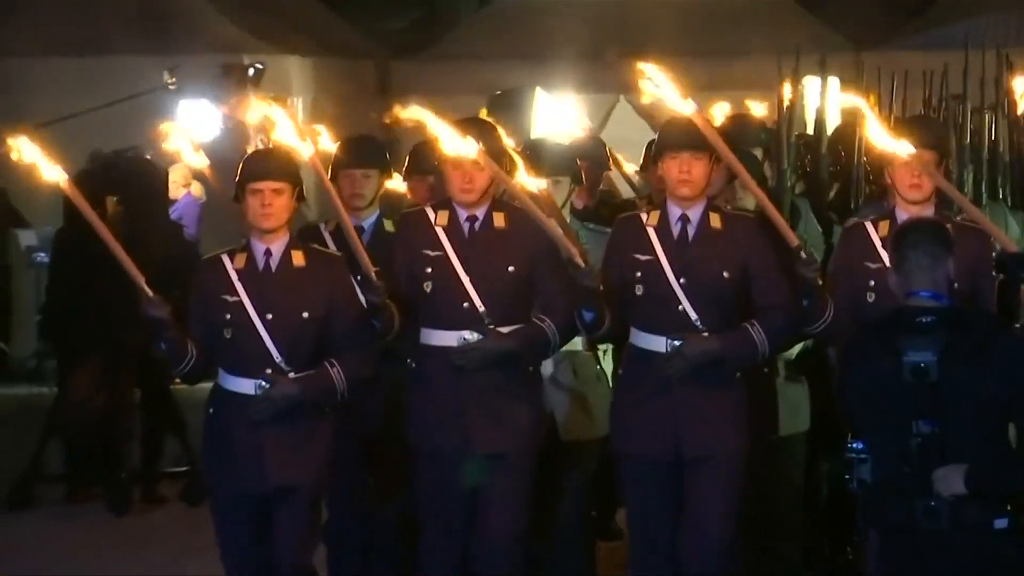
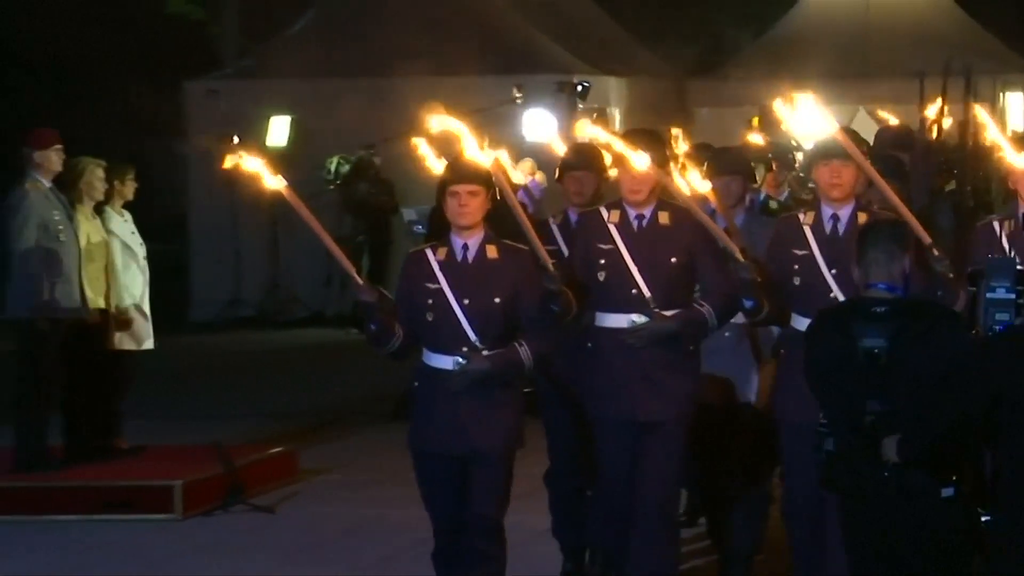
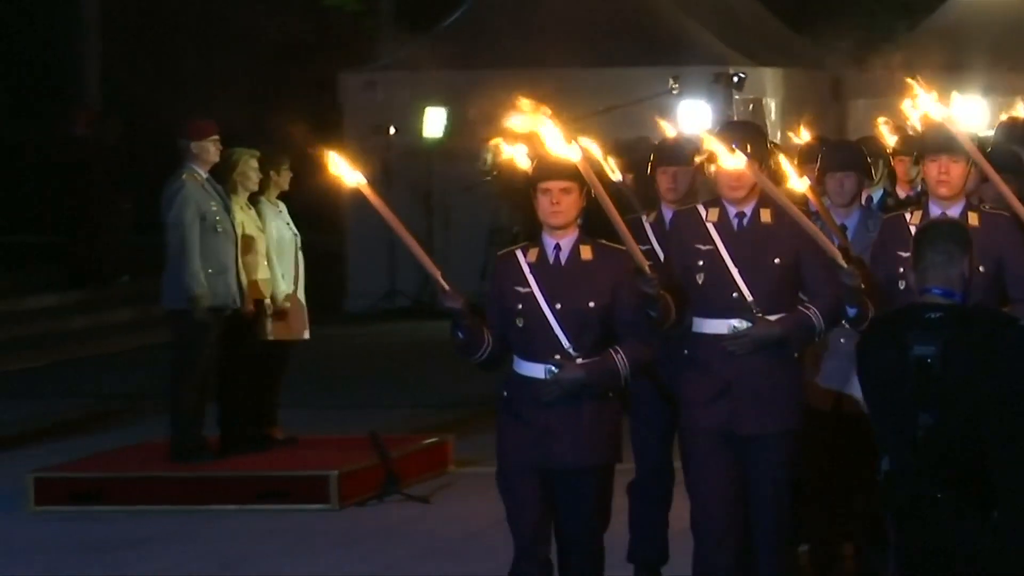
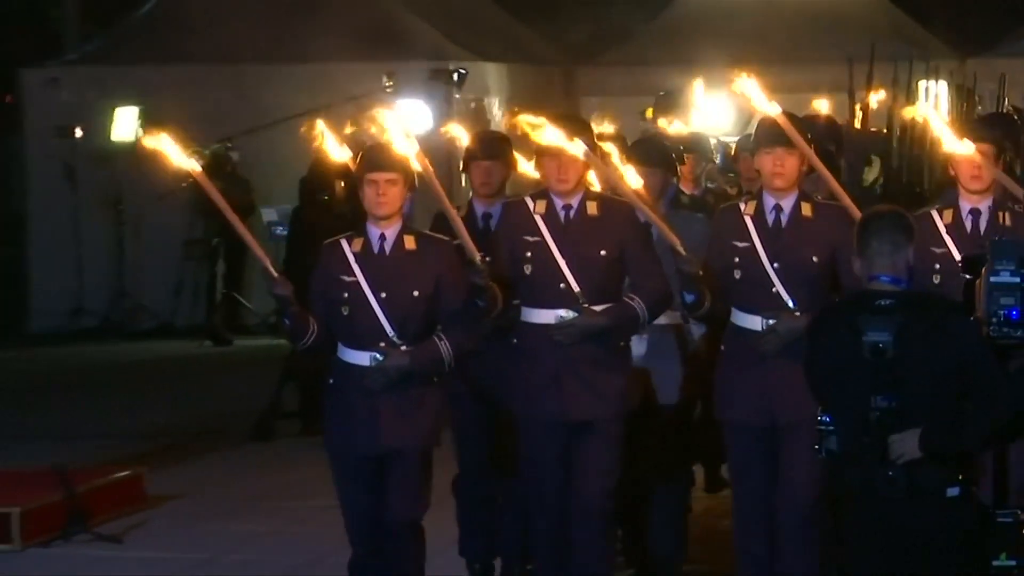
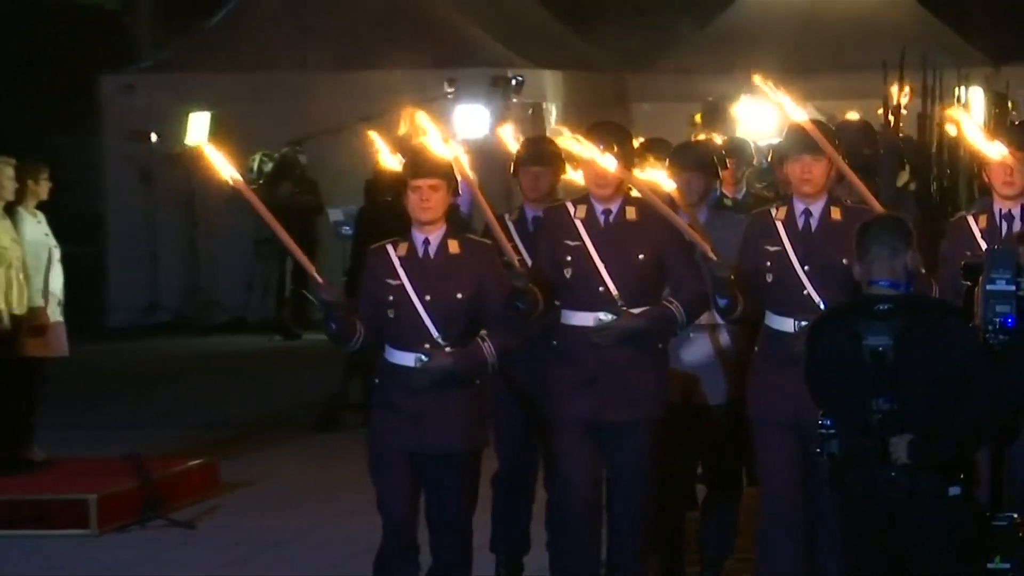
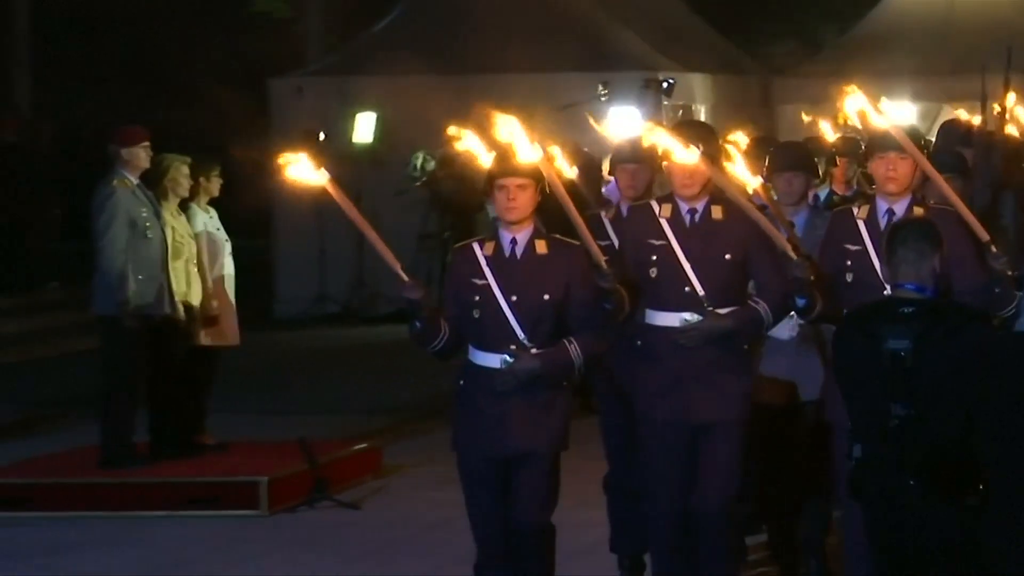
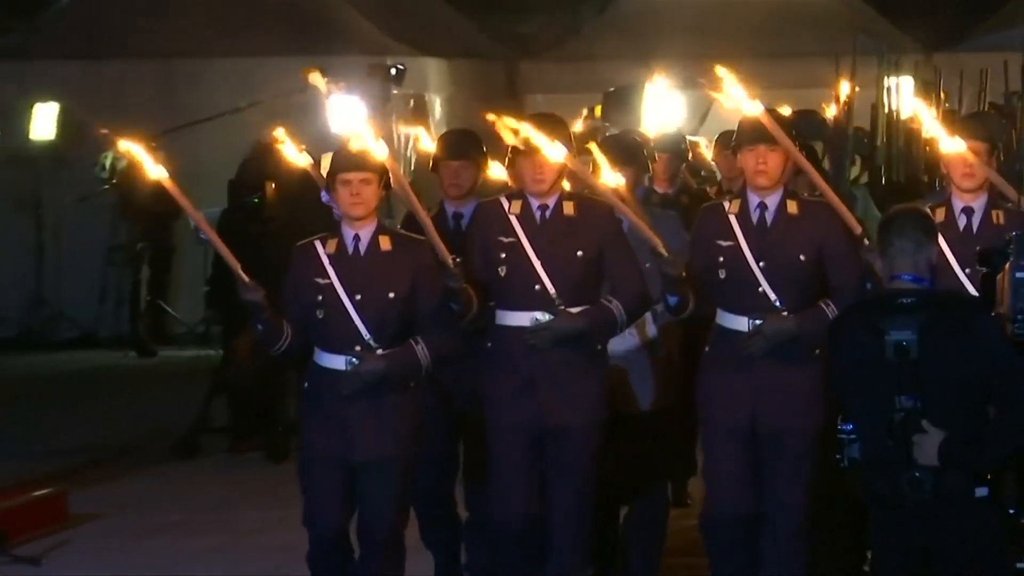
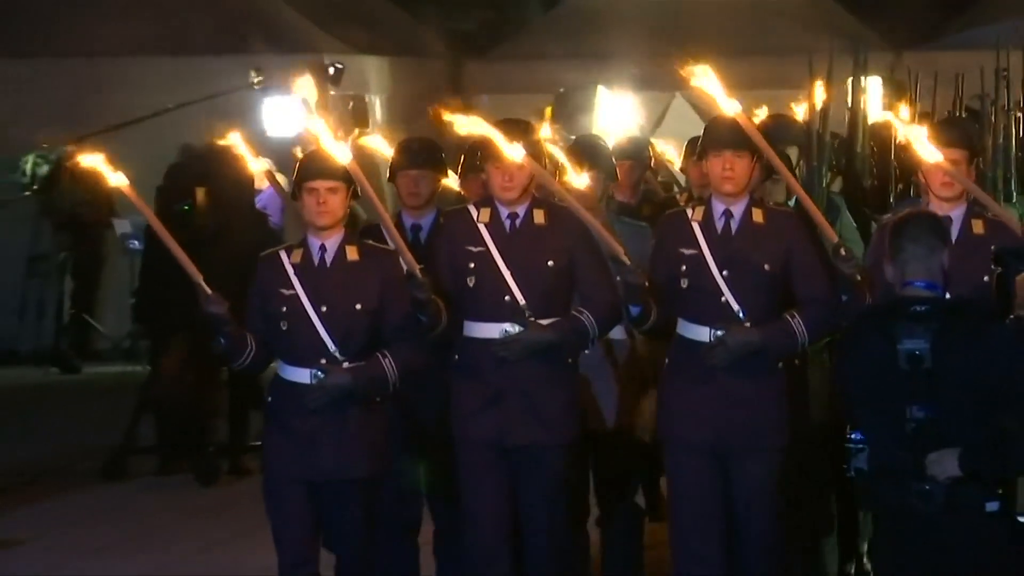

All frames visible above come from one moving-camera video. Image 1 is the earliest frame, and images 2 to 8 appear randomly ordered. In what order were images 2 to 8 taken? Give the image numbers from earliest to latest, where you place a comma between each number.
8, 7, 4, 5, 2, 6, 3
